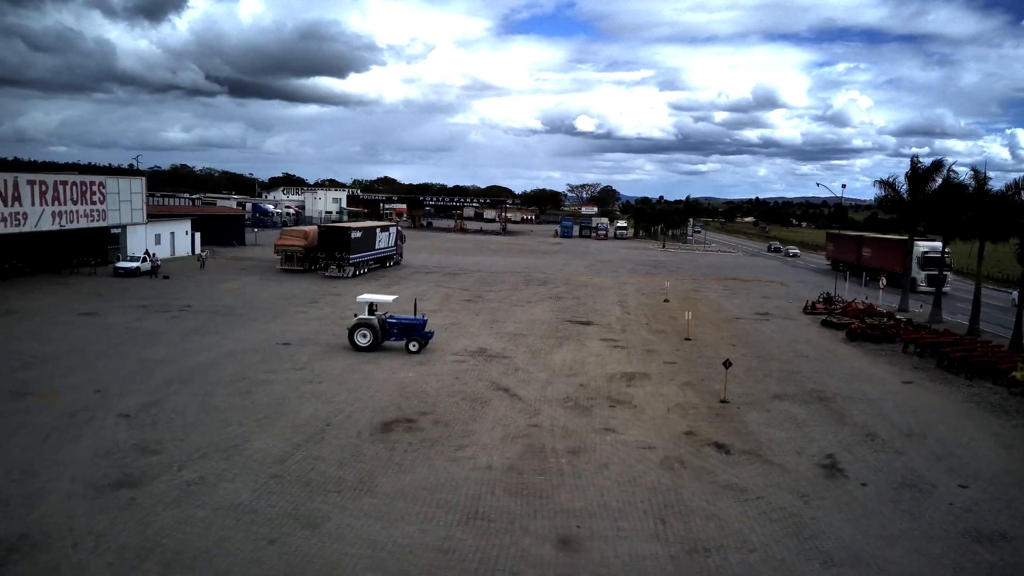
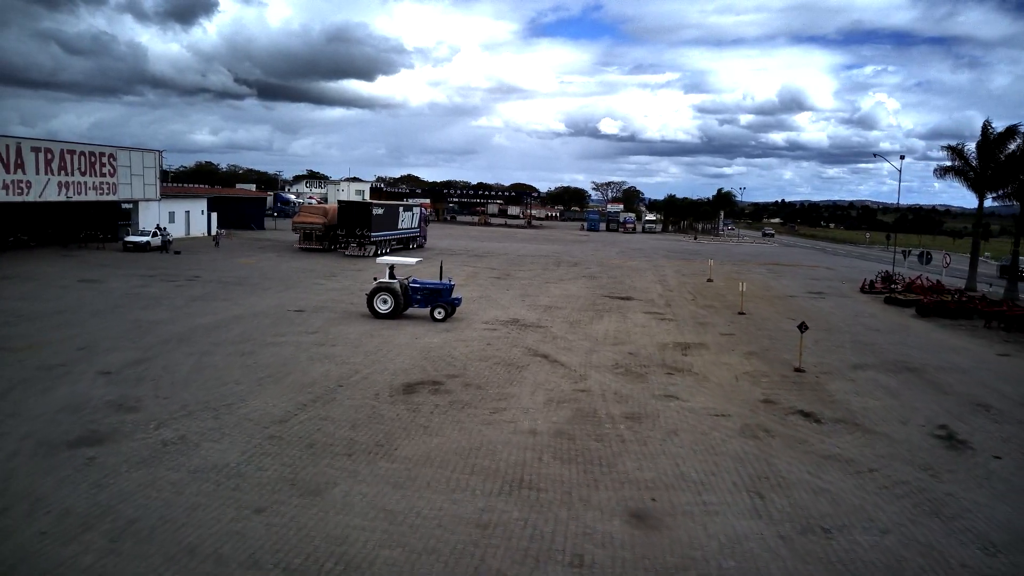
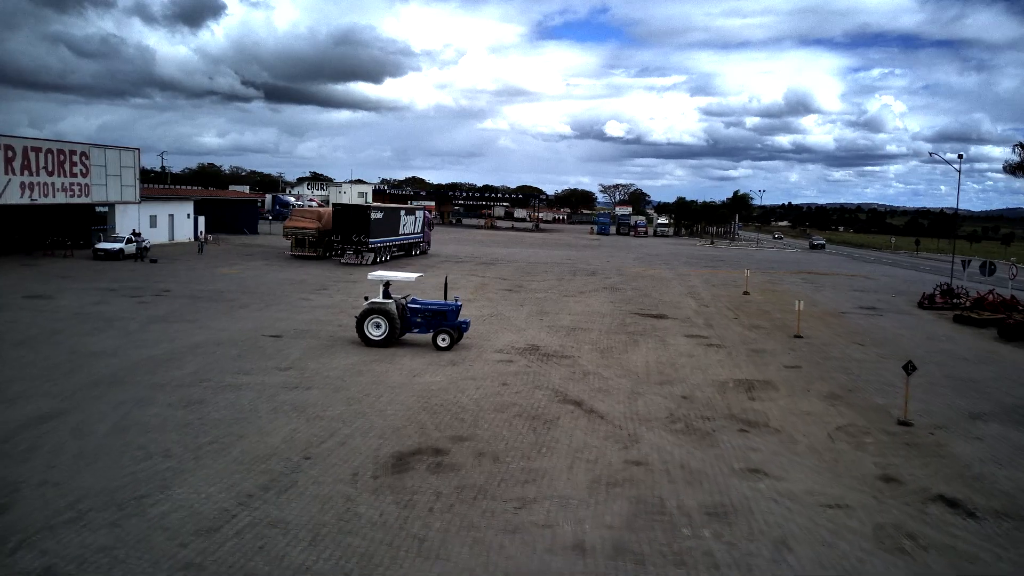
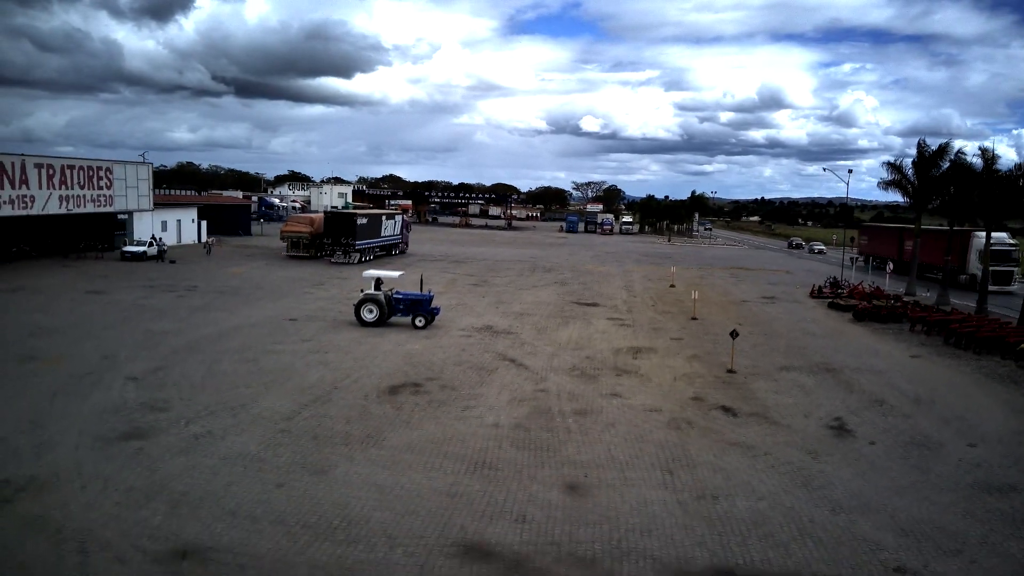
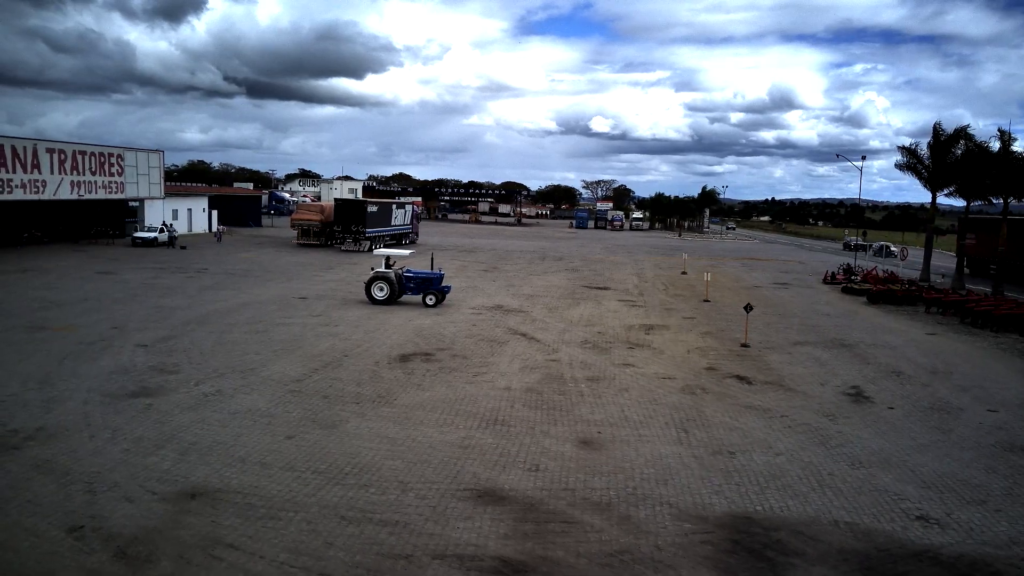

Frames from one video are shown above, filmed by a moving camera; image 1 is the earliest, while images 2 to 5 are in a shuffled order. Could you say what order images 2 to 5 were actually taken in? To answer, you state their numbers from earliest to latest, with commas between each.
4, 5, 2, 3
